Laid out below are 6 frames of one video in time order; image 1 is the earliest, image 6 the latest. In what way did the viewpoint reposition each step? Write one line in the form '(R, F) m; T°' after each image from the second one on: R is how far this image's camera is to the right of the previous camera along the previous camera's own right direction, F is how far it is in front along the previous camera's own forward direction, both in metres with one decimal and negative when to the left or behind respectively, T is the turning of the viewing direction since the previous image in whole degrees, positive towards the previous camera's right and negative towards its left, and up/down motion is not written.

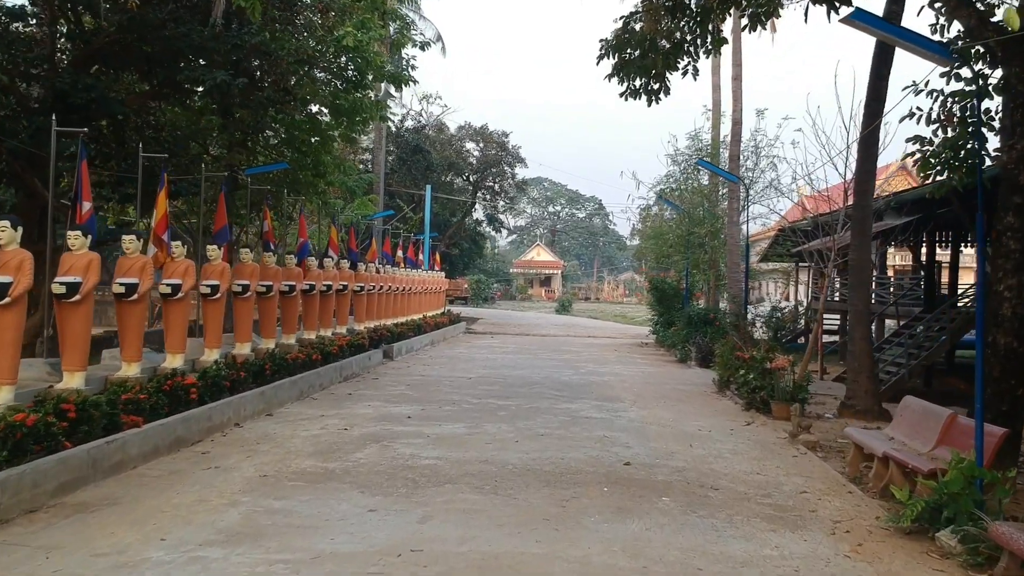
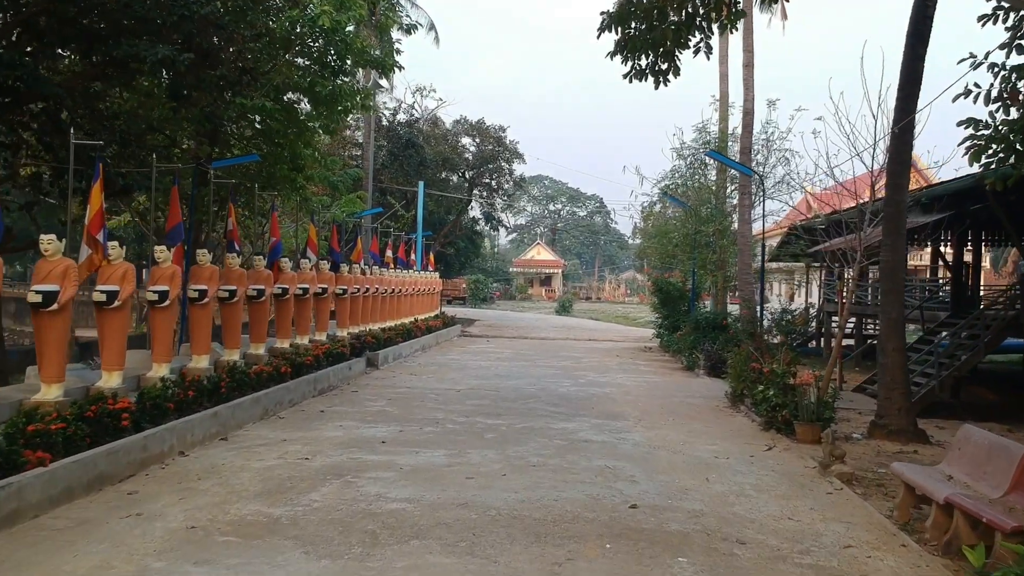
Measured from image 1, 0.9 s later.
(+0.1, +1.0) m; 0°
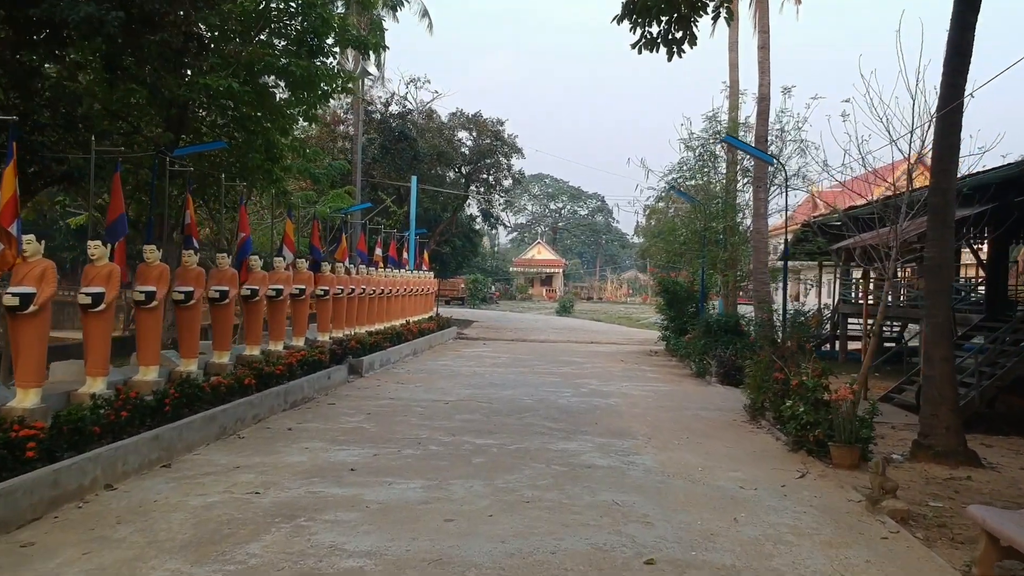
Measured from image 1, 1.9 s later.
(+0.1, +1.0) m; 0°
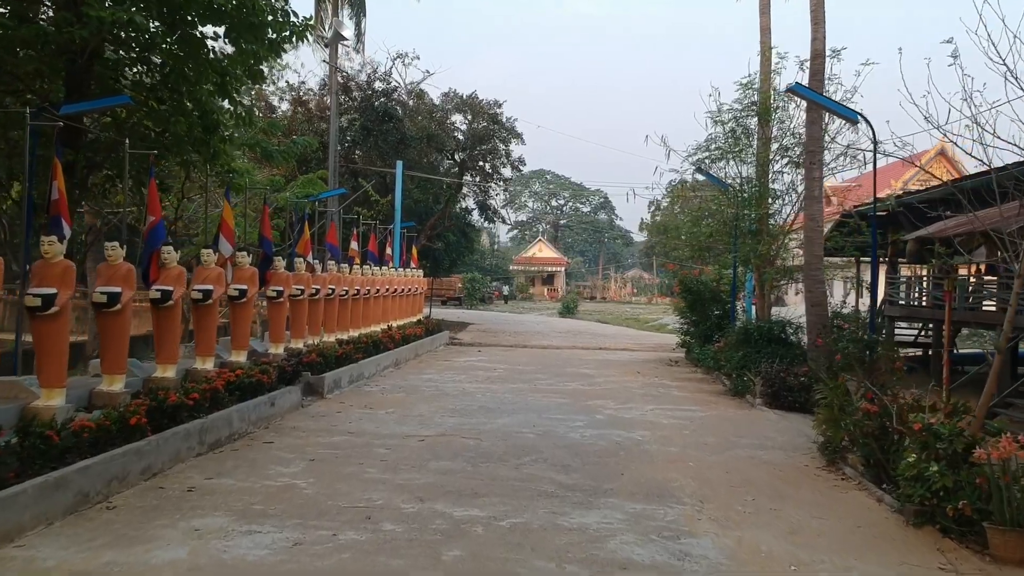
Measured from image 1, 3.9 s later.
(0.0, +2.3) m; 0°
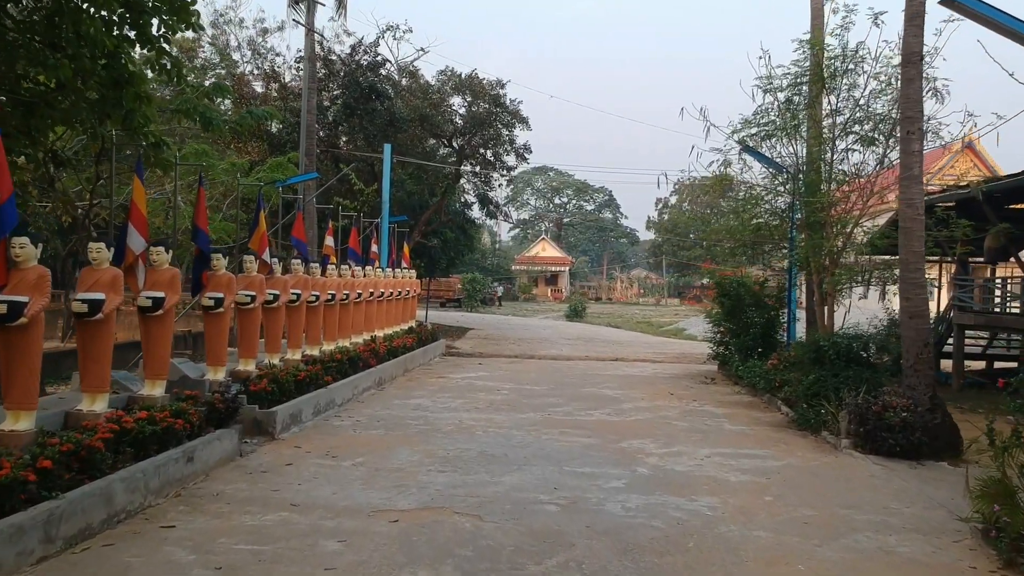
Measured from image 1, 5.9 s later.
(-0.1, +2.3) m; 0°
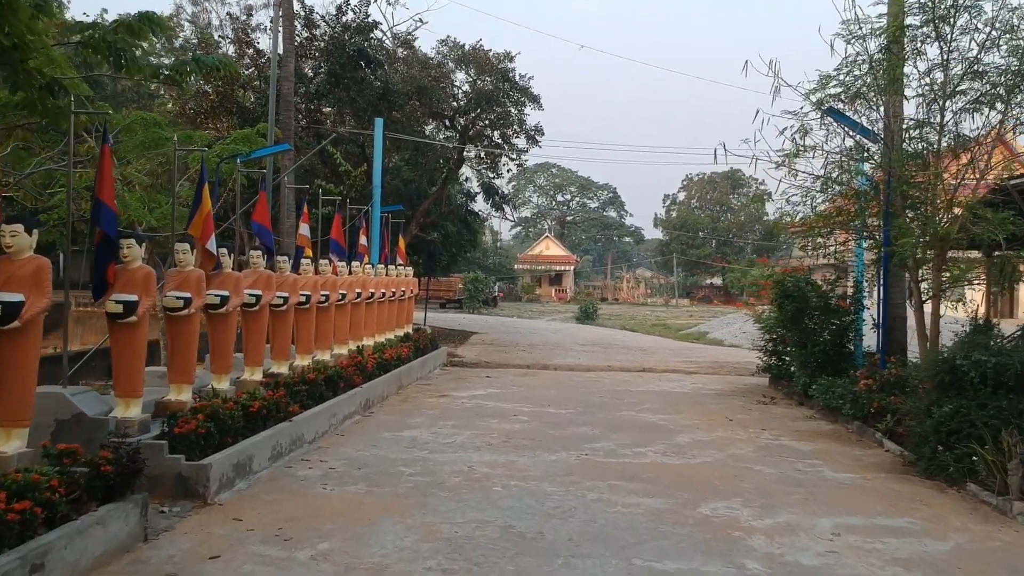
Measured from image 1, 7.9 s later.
(-0.2, +2.2) m; 0°
